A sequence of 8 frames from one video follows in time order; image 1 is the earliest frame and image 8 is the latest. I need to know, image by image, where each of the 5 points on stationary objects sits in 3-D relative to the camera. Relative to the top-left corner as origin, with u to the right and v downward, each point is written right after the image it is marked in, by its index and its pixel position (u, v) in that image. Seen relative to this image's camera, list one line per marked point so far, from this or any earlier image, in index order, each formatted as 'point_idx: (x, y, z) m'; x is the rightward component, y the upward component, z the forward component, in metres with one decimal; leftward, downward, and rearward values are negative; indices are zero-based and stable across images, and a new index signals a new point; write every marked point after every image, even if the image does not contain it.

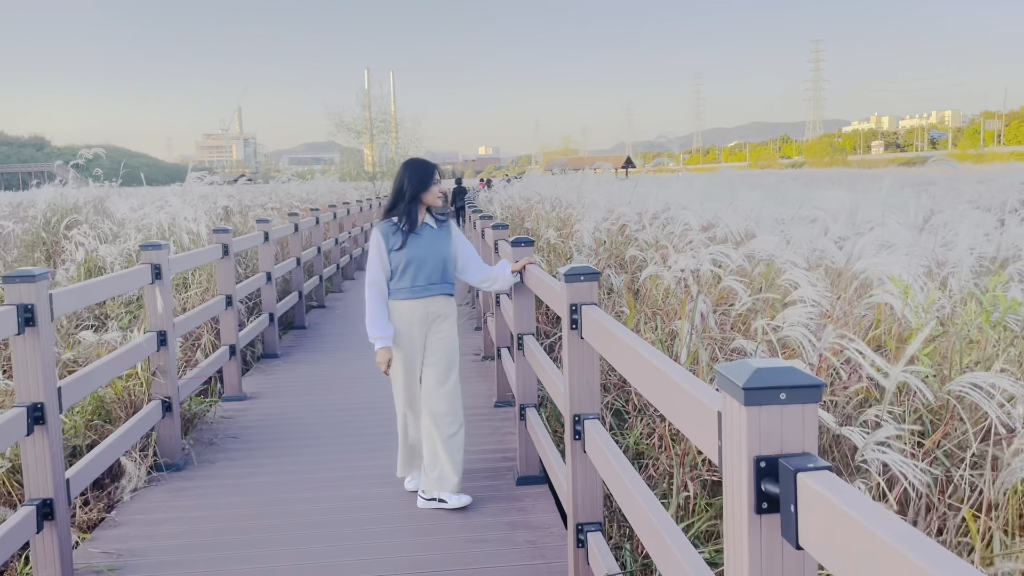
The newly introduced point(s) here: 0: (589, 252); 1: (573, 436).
0: (+0.5, +0.2, +6.1) m
1: (+0.2, -0.4, +2.6) m
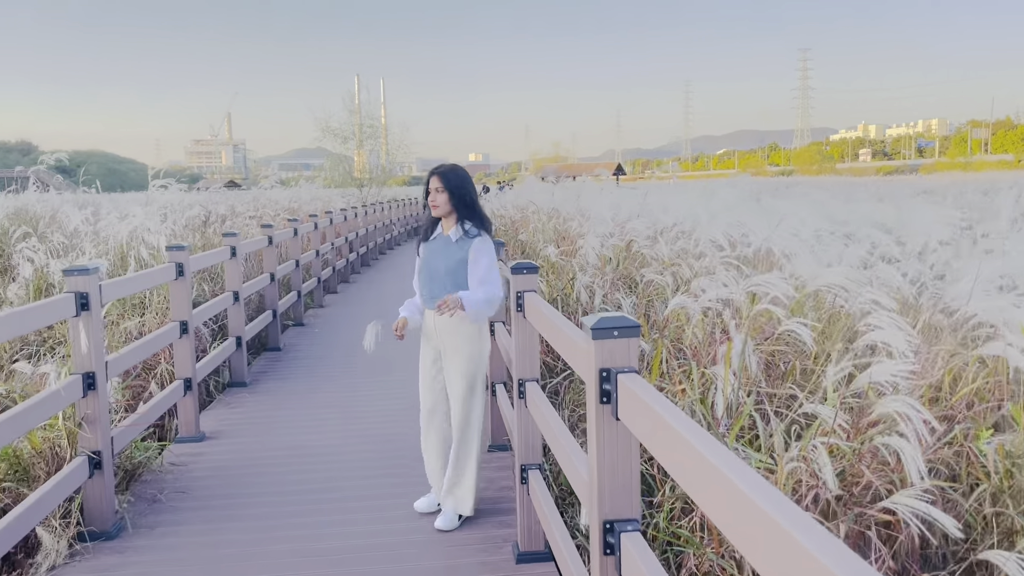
0: (+0.5, +0.1, +5.4) m
1: (+0.2, -0.6, +1.9) m
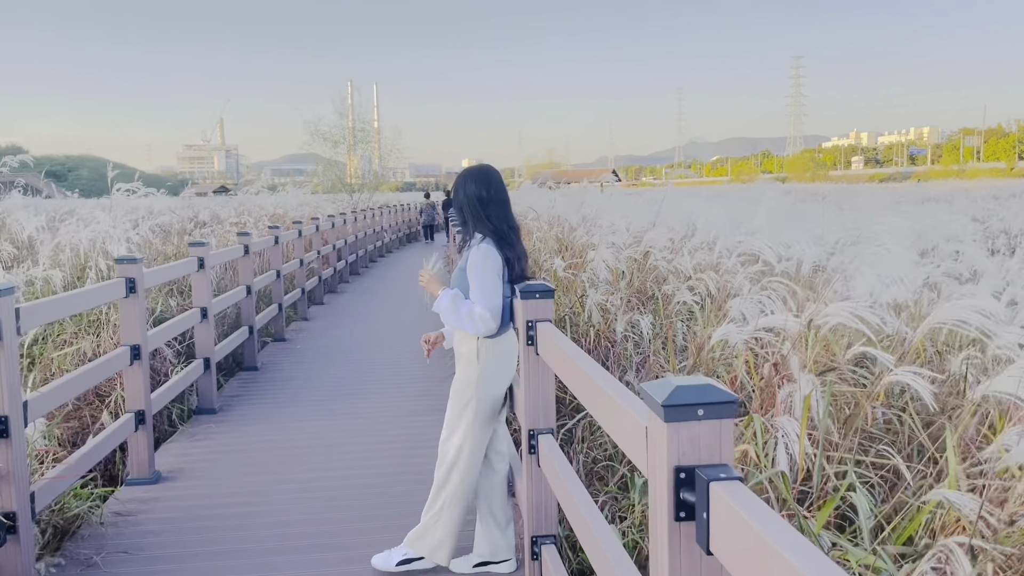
0: (+0.5, 0.0, +4.8) m
1: (+0.2, -0.6, +1.3) m
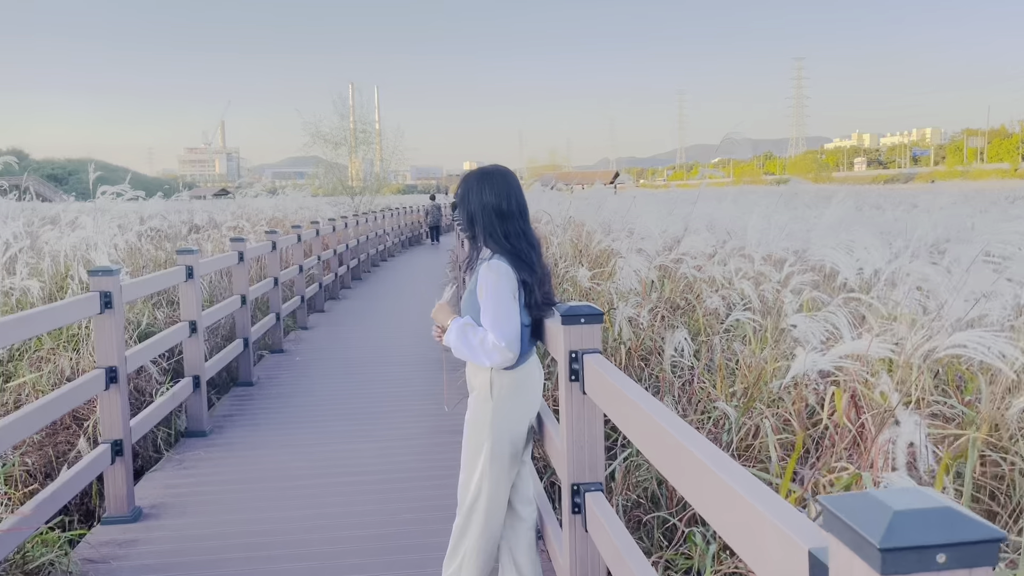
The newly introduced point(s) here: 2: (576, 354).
0: (+0.6, -0.1, +4.3) m
1: (+0.3, -0.7, +0.8) m
2: (+0.2, -0.2, +2.1) m
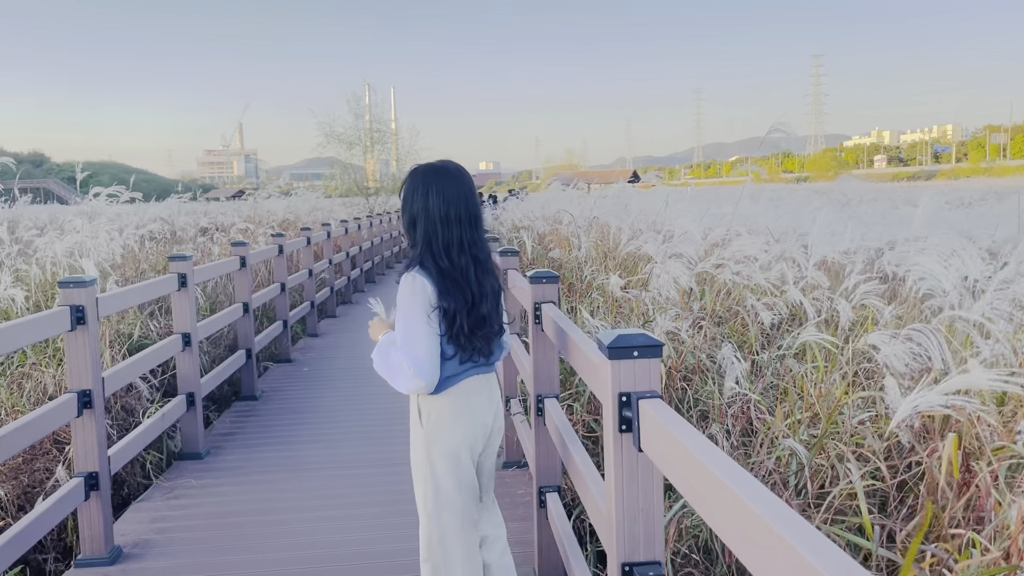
0: (+0.7, -0.1, +3.8) m
1: (+0.4, -0.7, +0.3) m
2: (+0.2, -0.2, +1.6) m
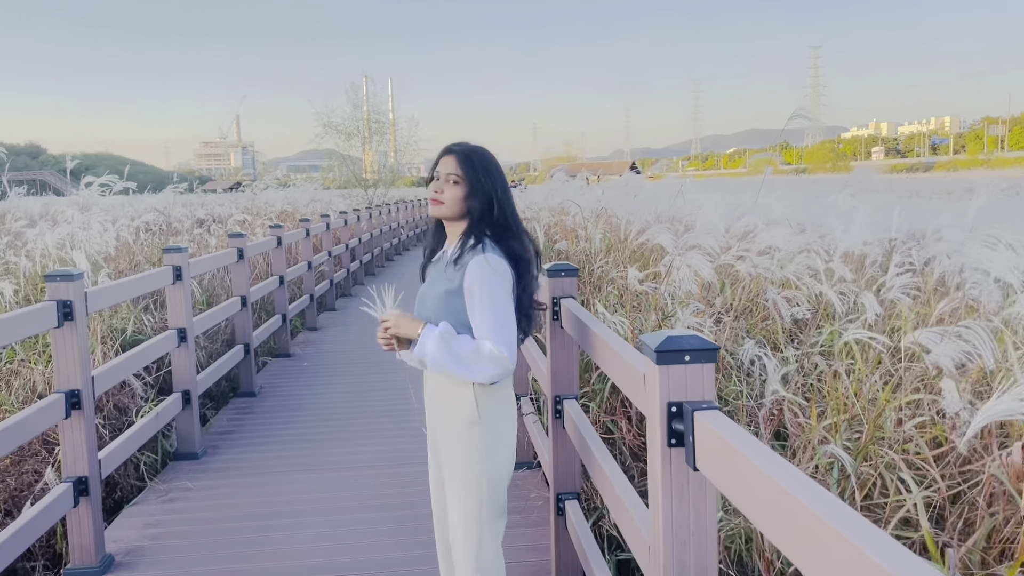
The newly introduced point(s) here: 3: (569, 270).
0: (+0.8, -0.1, +3.6) m
1: (+0.4, -0.7, +0.1) m
2: (+0.3, -0.2, +1.4) m
3: (+0.2, +0.1, +2.9) m
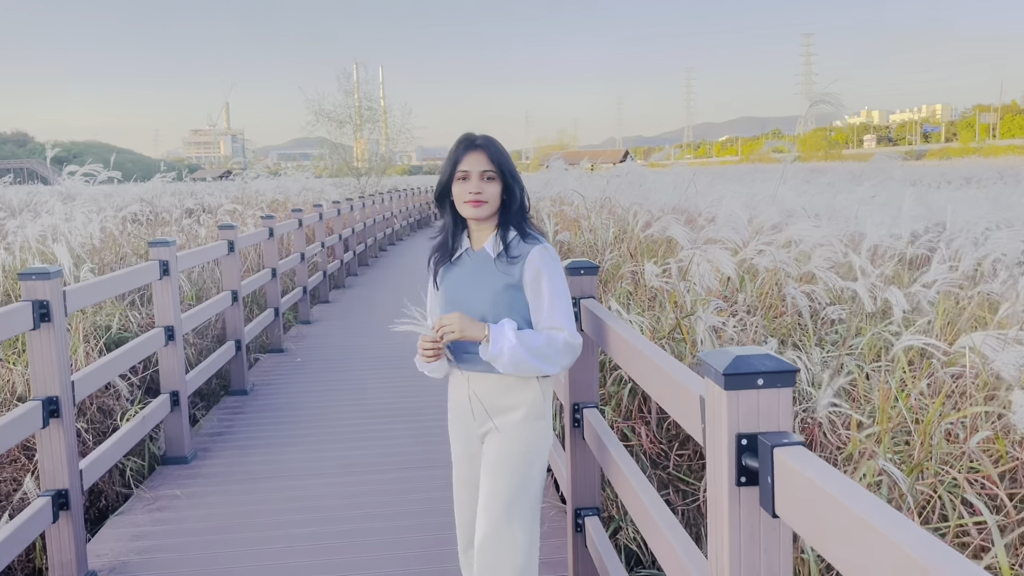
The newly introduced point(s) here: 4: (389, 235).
0: (+0.8, -0.1, +3.4) m
1: (+0.5, -0.8, -0.1) m
2: (+0.3, -0.2, +1.2) m
3: (+0.2, +0.1, +2.7) m
4: (-2.4, +1.0, +17.3) m
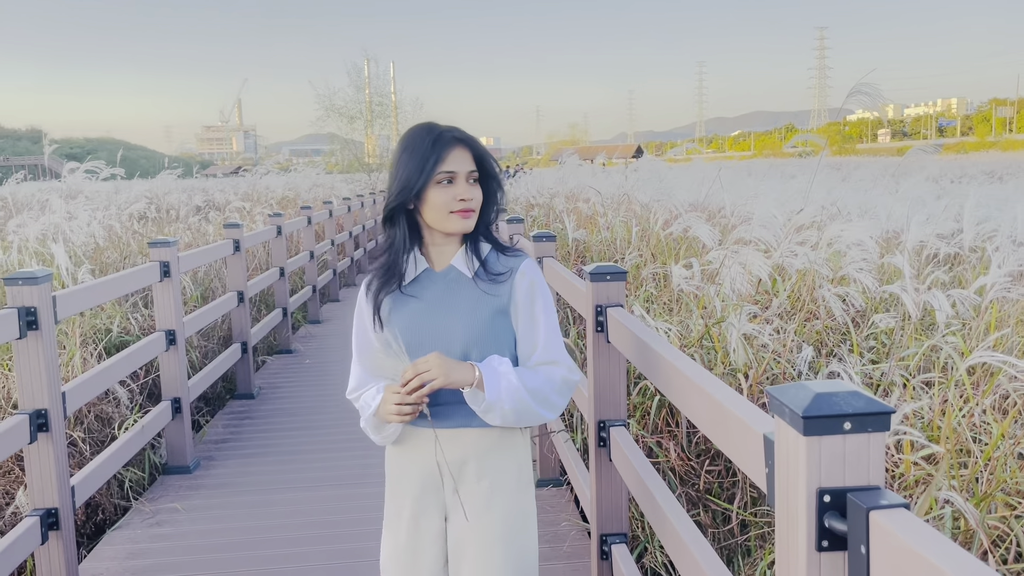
0: (+0.9, -0.1, +3.2) m
1: (+0.5, -0.8, -0.3) m
2: (+0.4, -0.2, +1.0) m
3: (+0.3, 0.0, +2.5) m
4: (-2.1, +1.1, +17.1) m
